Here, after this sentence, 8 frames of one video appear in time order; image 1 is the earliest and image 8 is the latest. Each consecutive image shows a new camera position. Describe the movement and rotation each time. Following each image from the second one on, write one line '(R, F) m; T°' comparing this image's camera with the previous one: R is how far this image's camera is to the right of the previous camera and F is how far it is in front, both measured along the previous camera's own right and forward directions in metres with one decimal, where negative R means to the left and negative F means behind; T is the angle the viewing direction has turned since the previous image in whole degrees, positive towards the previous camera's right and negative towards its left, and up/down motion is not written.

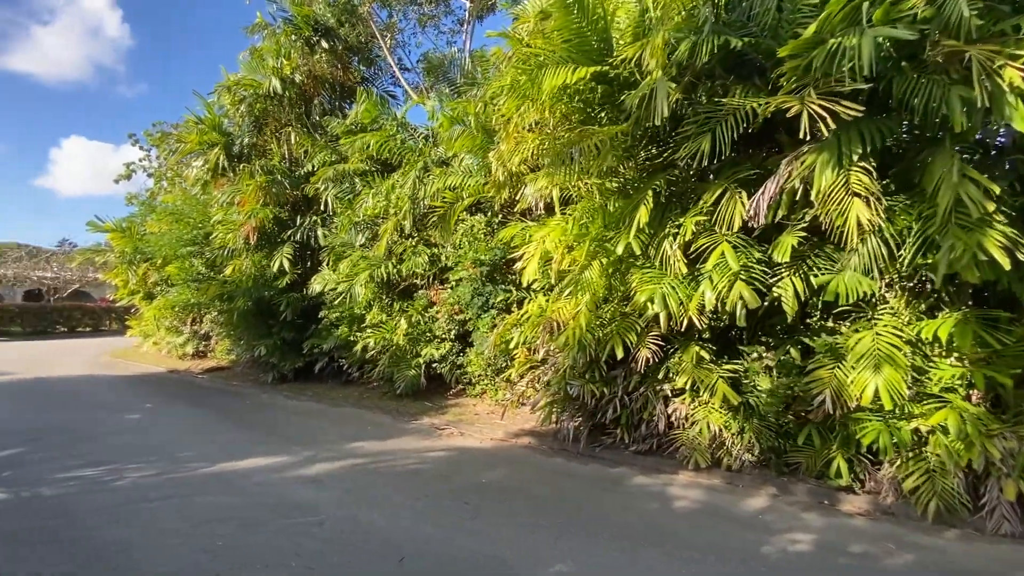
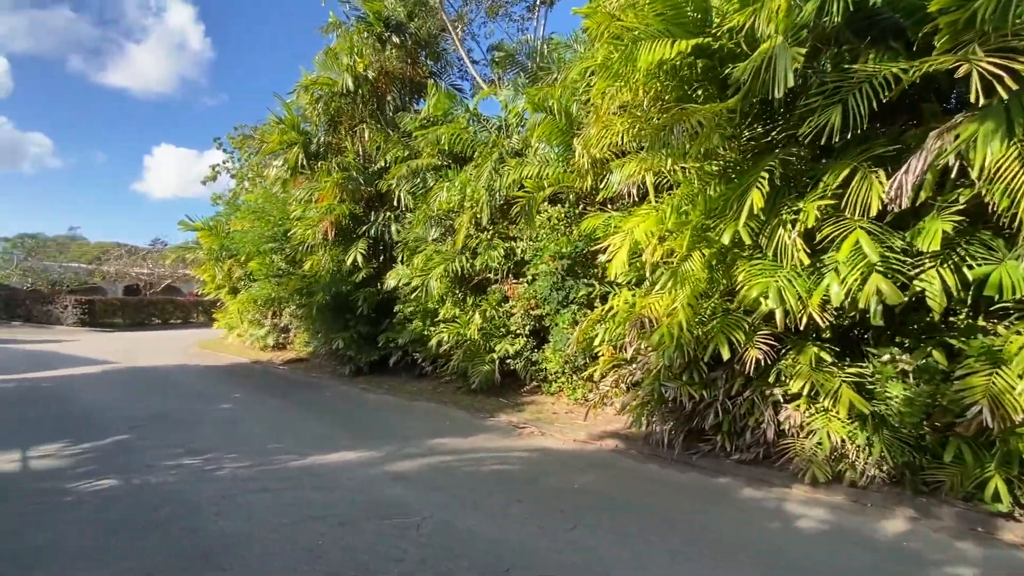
(-0.4, +0.3) m; -6°
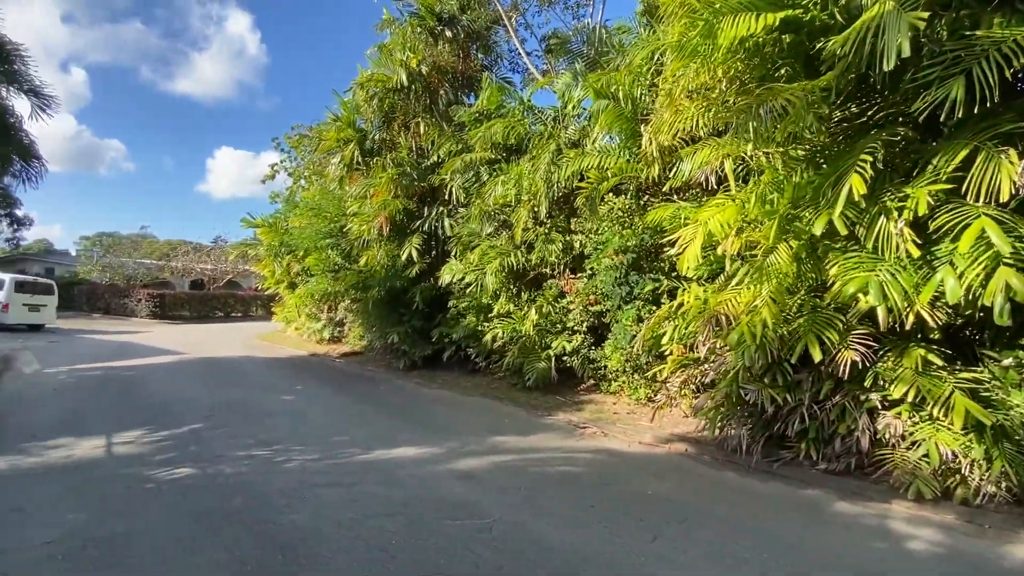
(-0.3, +0.2) m; -5°
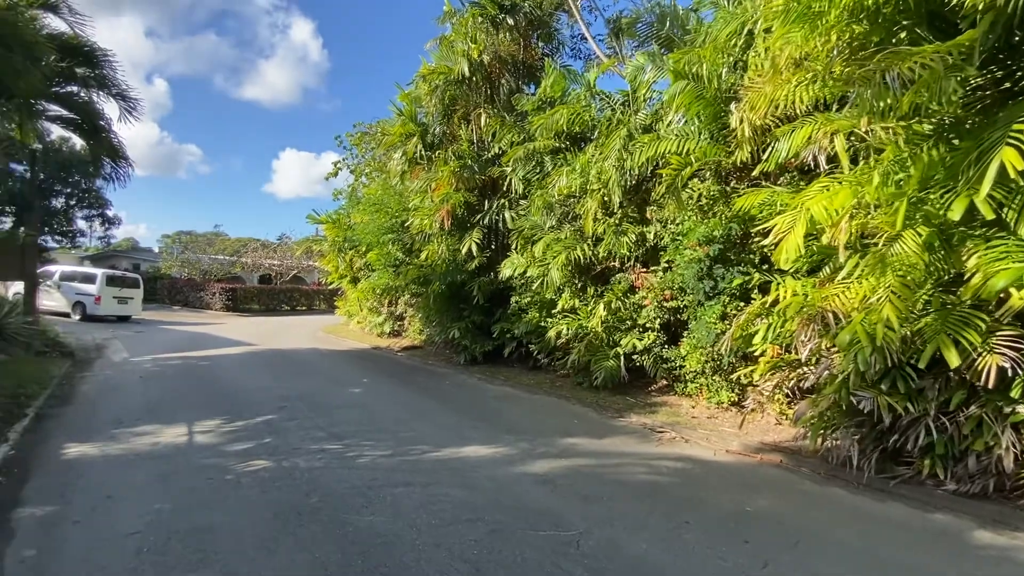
(-0.3, +0.3) m; -6°
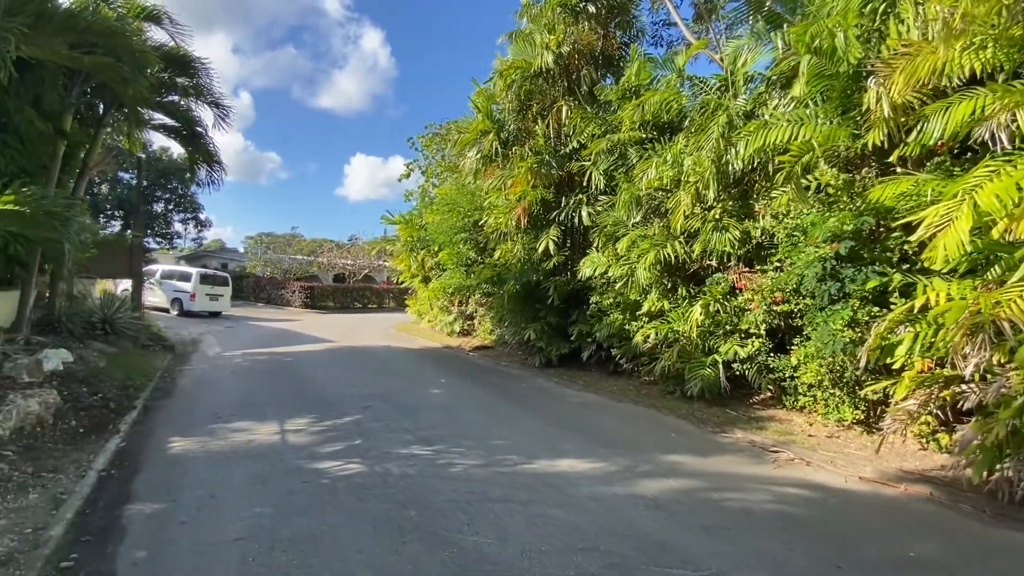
(-0.4, +0.4) m; -7°
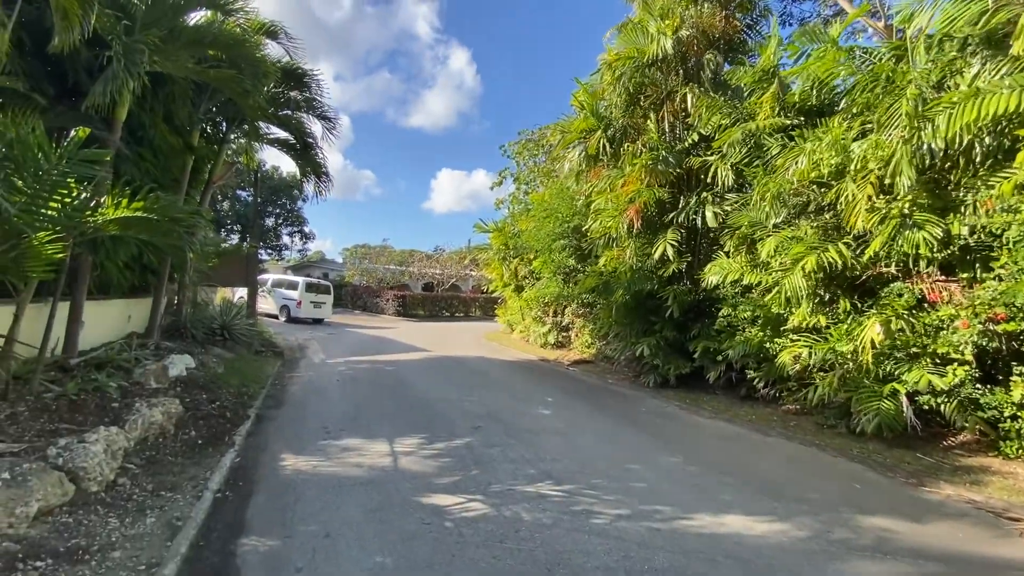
(-0.6, +0.8) m; -9°
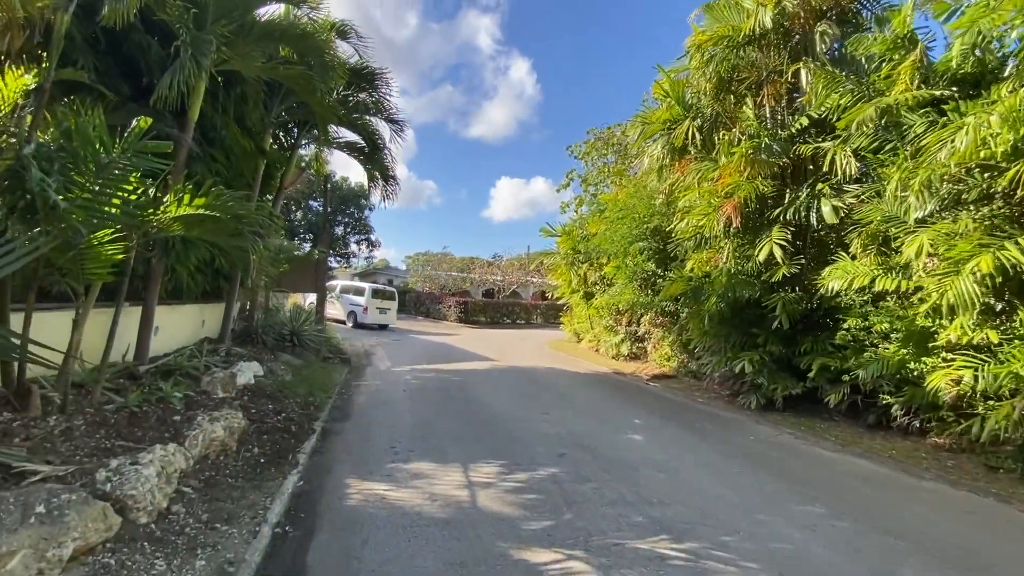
(-0.4, +0.8) m; -7°
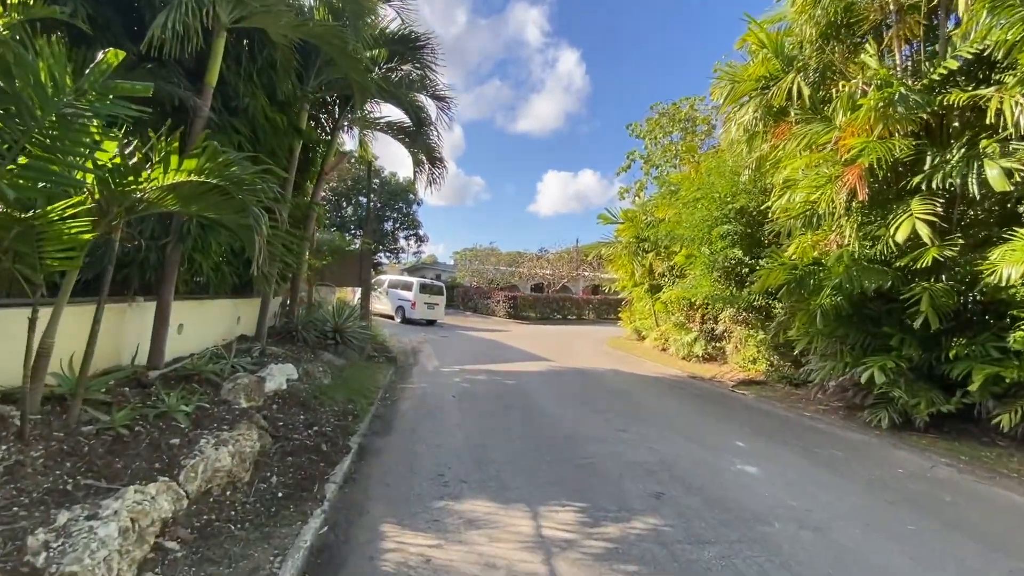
(-0.3, +1.3) m; -5°
